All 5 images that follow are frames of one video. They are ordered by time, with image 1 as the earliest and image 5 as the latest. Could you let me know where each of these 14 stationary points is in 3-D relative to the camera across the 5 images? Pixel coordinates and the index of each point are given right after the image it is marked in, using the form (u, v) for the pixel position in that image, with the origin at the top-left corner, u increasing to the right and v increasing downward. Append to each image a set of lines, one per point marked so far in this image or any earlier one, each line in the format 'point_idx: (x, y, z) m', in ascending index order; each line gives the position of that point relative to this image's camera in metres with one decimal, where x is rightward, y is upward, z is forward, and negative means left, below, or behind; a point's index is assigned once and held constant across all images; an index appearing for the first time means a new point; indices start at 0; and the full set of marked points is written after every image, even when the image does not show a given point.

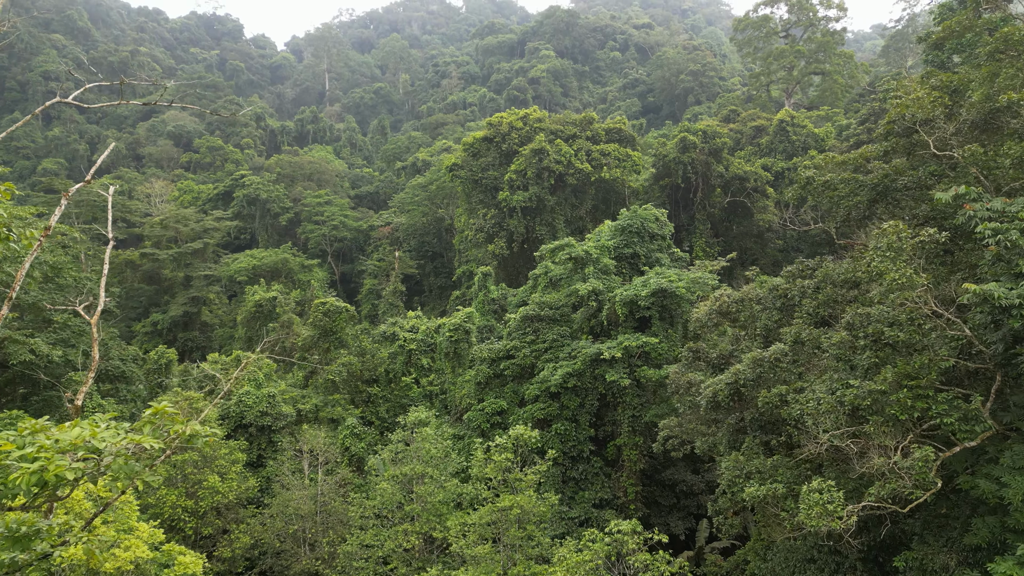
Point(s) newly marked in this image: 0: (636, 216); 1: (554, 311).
0: (+2.2, +1.3, +13.1) m
1: (+0.7, -0.4, +12.5) m
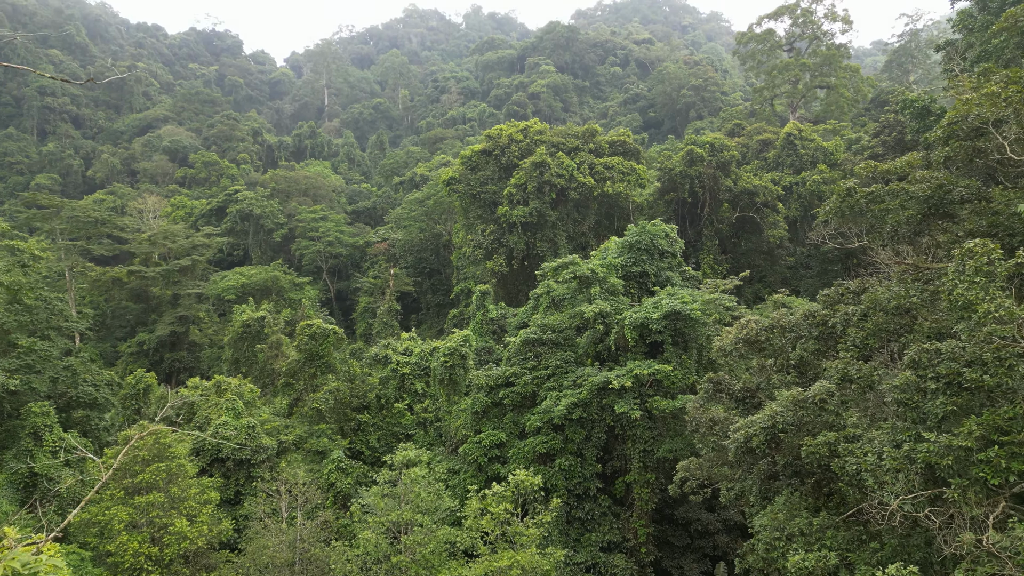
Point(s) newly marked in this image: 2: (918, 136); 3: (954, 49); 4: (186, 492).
0: (+2.2, +0.9, +12.2) m
1: (+0.7, -0.7, +11.5) m
2: (+10.3, +3.9, +18.5) m
3: (+10.1, +5.5, +16.6) m
4: (-4.3, -2.7, +9.5) m
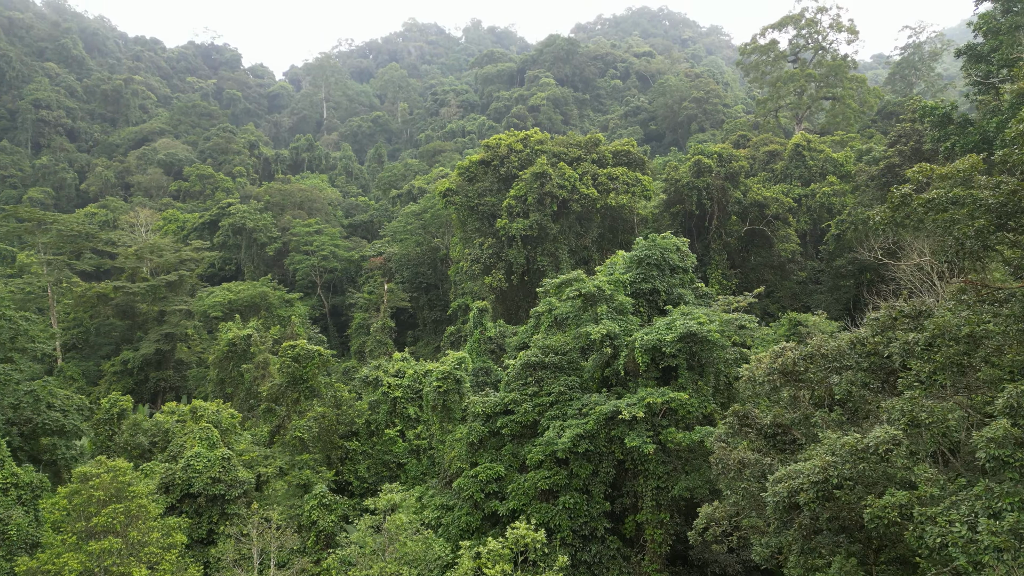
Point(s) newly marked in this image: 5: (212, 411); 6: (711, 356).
0: (+2.2, +0.7, +11.3) m
1: (+0.7, -1.0, +10.6) m
2: (+10.3, +3.5, +17.6) m
3: (+10.1, +5.1, +15.8) m
4: (-4.3, -2.9, +8.6) m
5: (-5.0, -2.1, +12.1) m
6: (+2.5, -0.9, +9.2) m
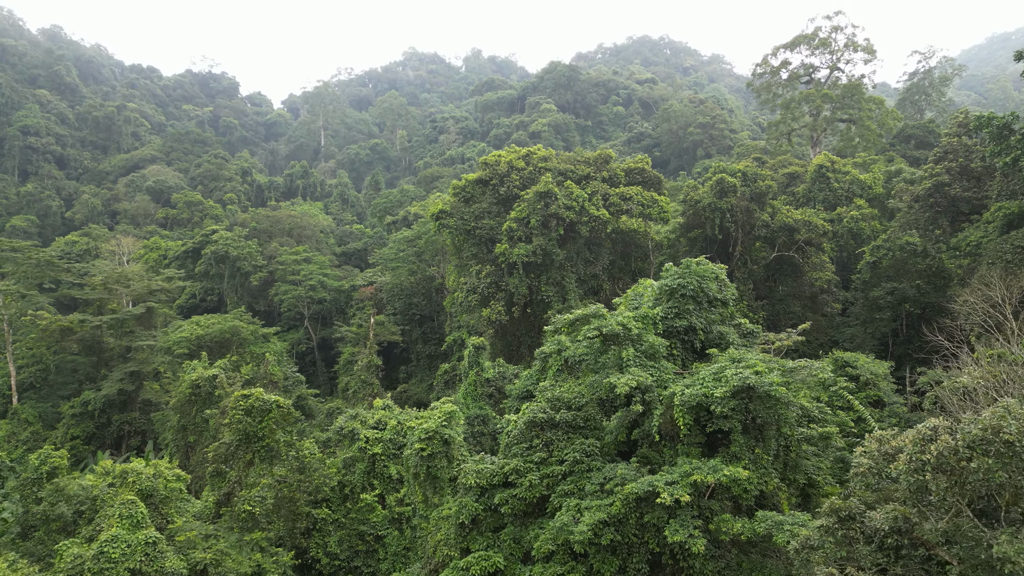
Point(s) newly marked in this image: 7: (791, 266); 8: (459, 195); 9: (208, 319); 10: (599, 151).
0: (+2.2, +0.2, +9.2) m
1: (+0.7, -1.5, +8.4) m
2: (+10.3, +2.7, +15.6) m
3: (+10.1, +4.4, +13.8) m
4: (-4.3, -3.3, +6.3) m
5: (-5.0, -2.6, +9.9) m
6: (+2.5, -1.2, +7.1) m
7: (+7.2, +0.6, +18.7) m
8: (-1.4, +2.4, +18.6) m
9: (-8.3, -0.8, +19.8) m
10: (+2.3, +3.7, +19.5) m
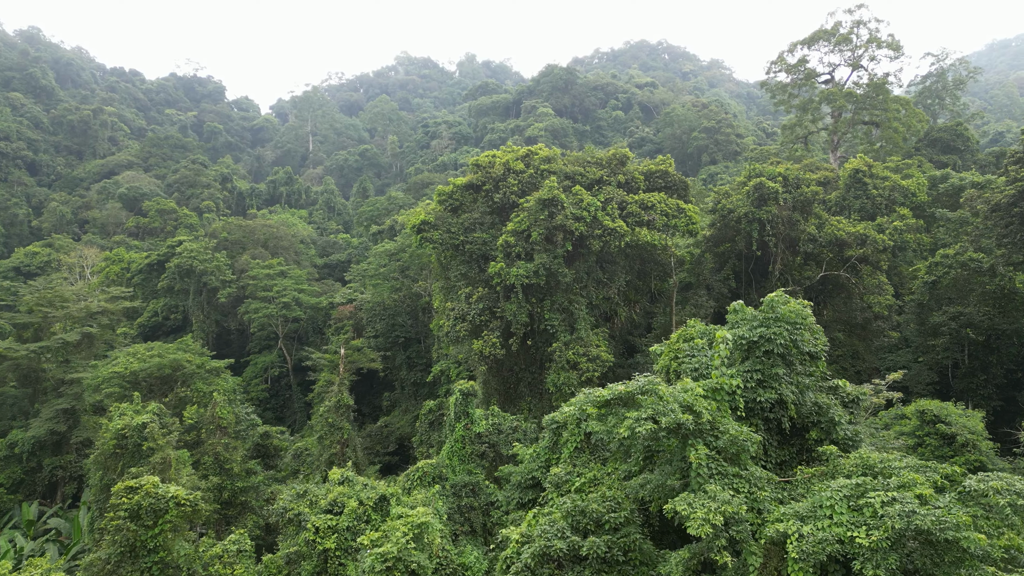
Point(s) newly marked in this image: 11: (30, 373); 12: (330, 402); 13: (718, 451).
0: (+2.2, -0.2, +6.3) m
1: (+0.7, -1.9, +5.5) m
2: (+10.3, +2.2, +12.9) m
3: (+10.1, +4.0, +11.1) m
4: (-4.3, -3.7, +3.4) m
5: (-5.0, -3.0, +7.0) m
6: (+2.6, -1.7, +4.2) m
7: (+7.1, 0.0, +15.8) m
8: (-1.4, +1.9, +15.7) m
9: (-8.3, -1.4, +16.8) m
10: (+2.3, +3.1, +16.7) m
11: (-13.4, -2.4, +20.0) m
12: (-4.2, -2.7, +16.8) m
13: (+1.5, -1.1, +5.2) m
